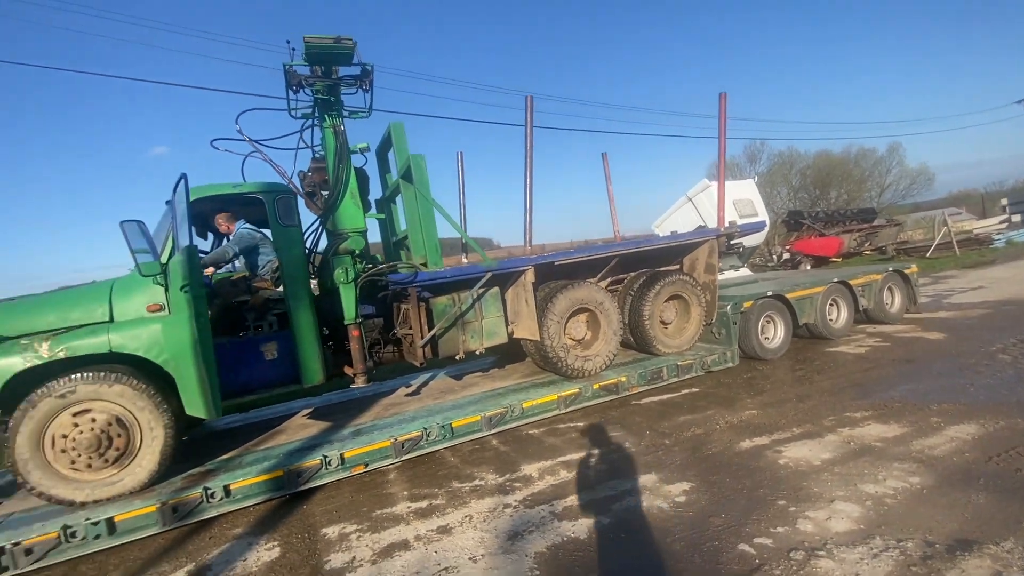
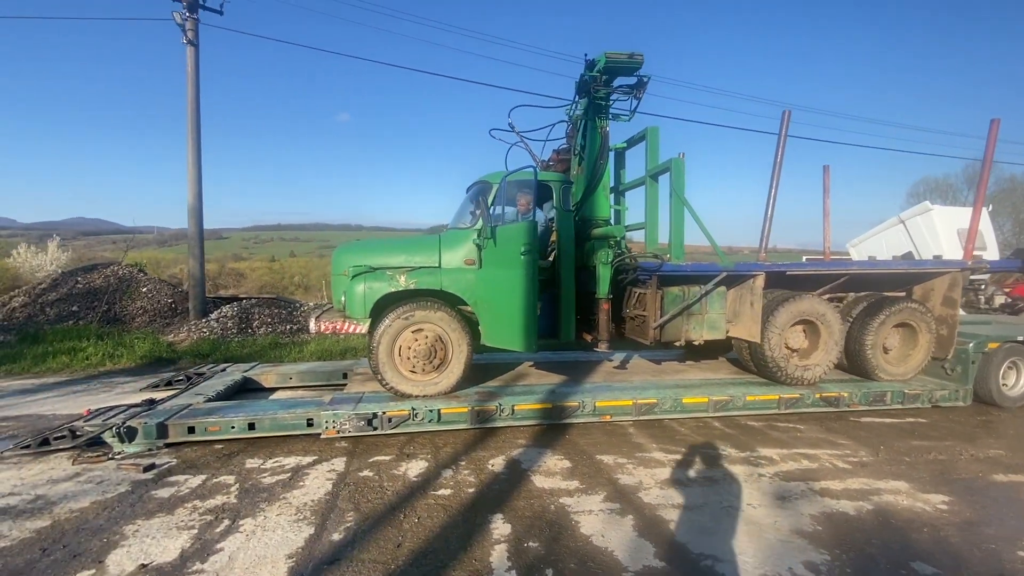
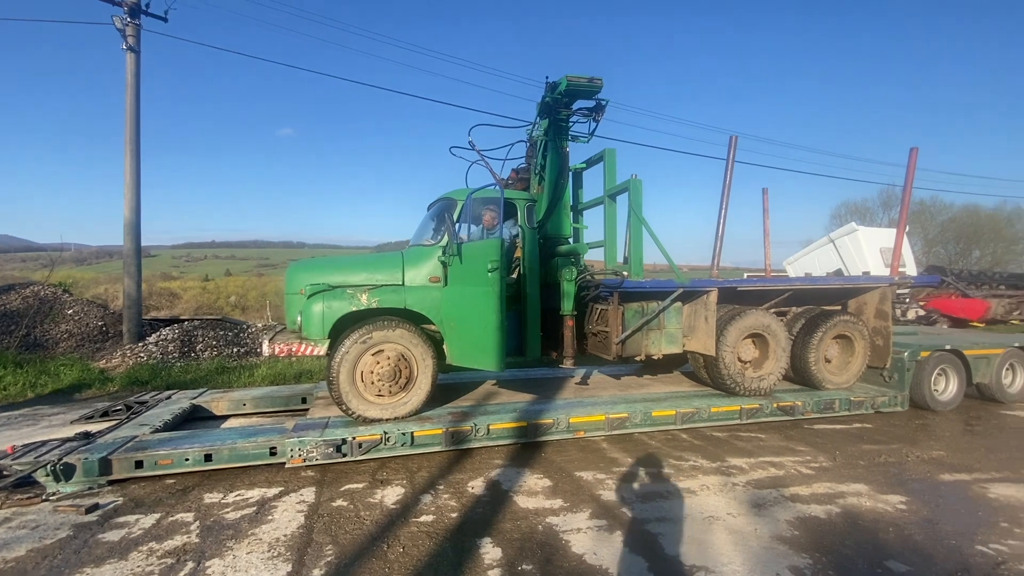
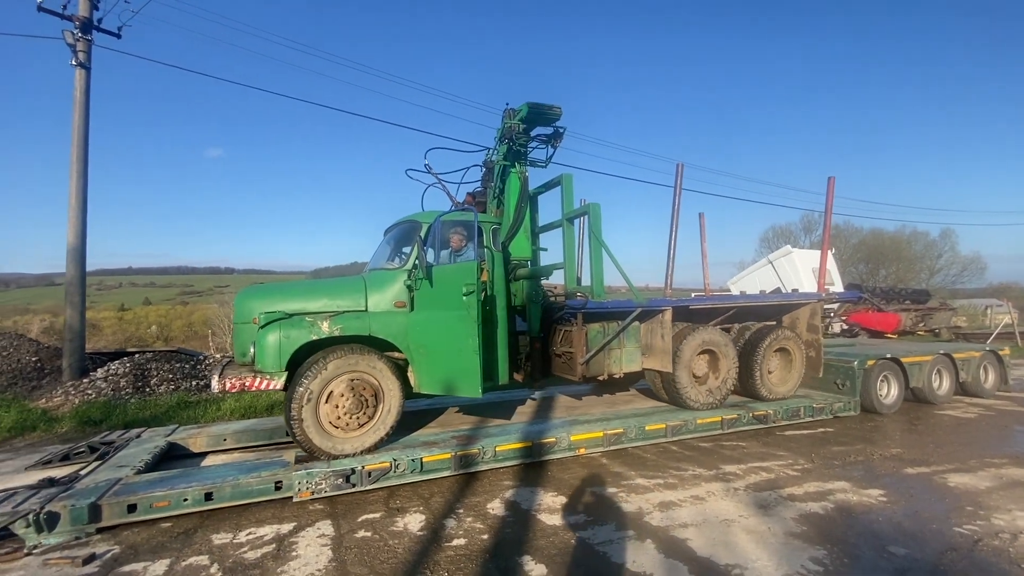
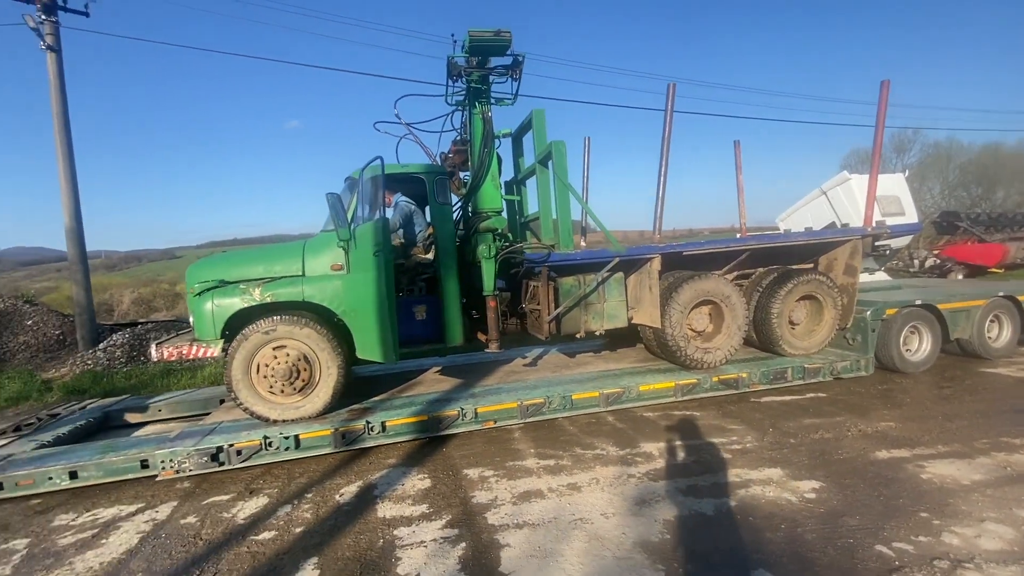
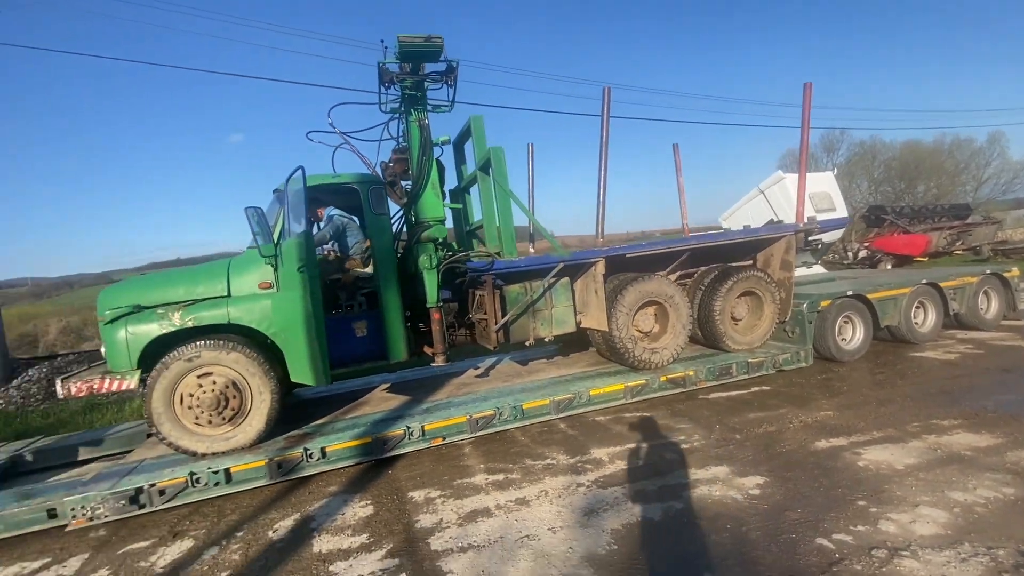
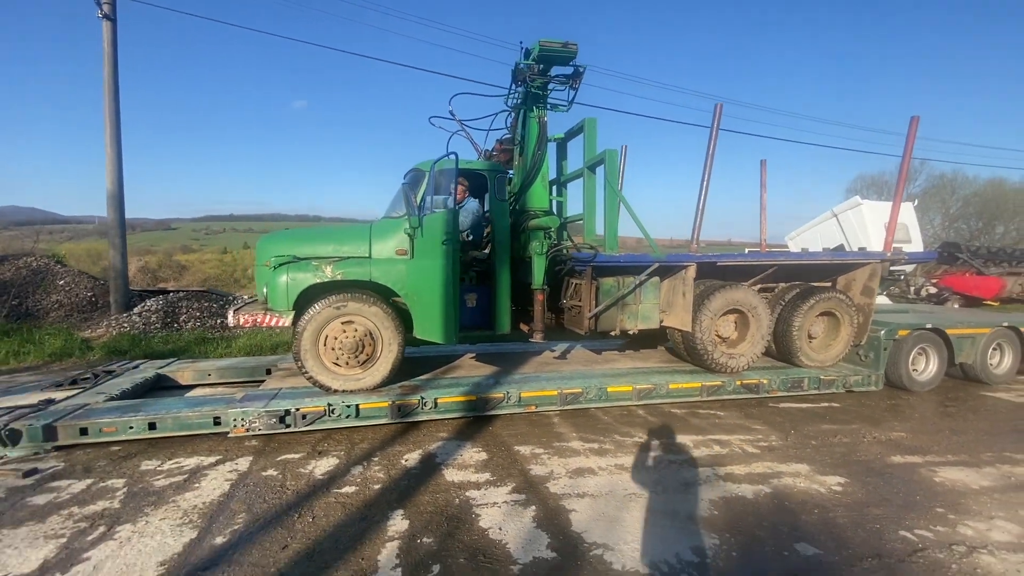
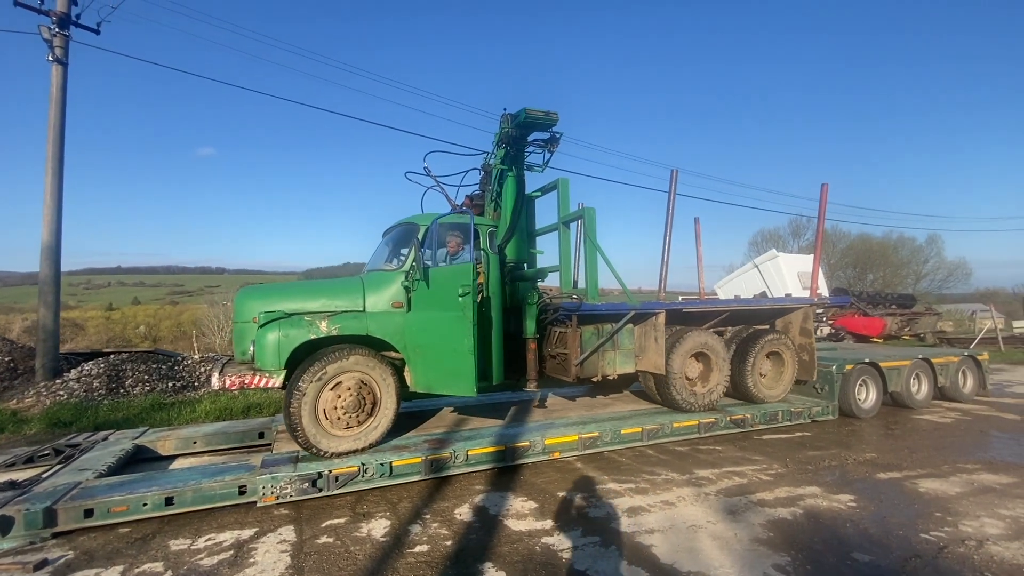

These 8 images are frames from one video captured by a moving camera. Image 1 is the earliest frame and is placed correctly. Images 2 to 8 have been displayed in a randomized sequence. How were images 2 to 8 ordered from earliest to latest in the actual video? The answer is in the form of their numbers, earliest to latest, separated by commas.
6, 5, 7, 2, 3, 8, 4
